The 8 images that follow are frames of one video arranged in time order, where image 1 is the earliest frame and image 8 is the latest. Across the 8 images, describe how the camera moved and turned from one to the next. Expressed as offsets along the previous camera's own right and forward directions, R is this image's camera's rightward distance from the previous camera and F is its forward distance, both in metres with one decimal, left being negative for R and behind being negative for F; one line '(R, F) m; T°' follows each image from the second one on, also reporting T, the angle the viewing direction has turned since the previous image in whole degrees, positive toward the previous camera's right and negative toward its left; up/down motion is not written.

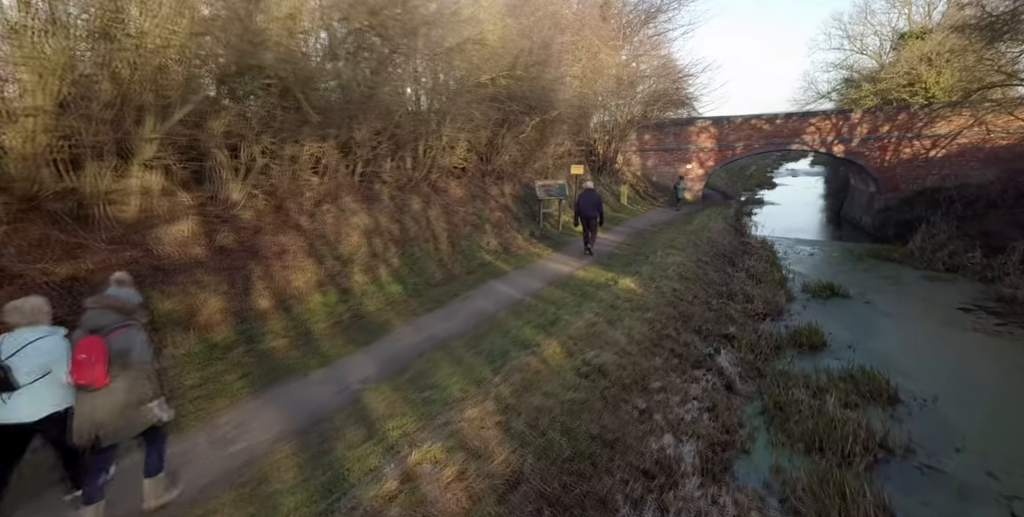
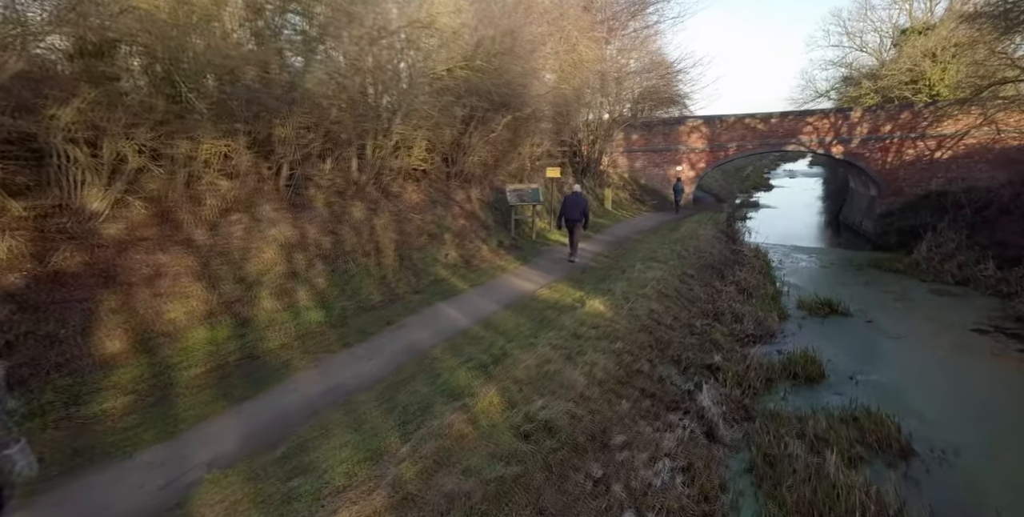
(+0.7, +1.3) m; 0°
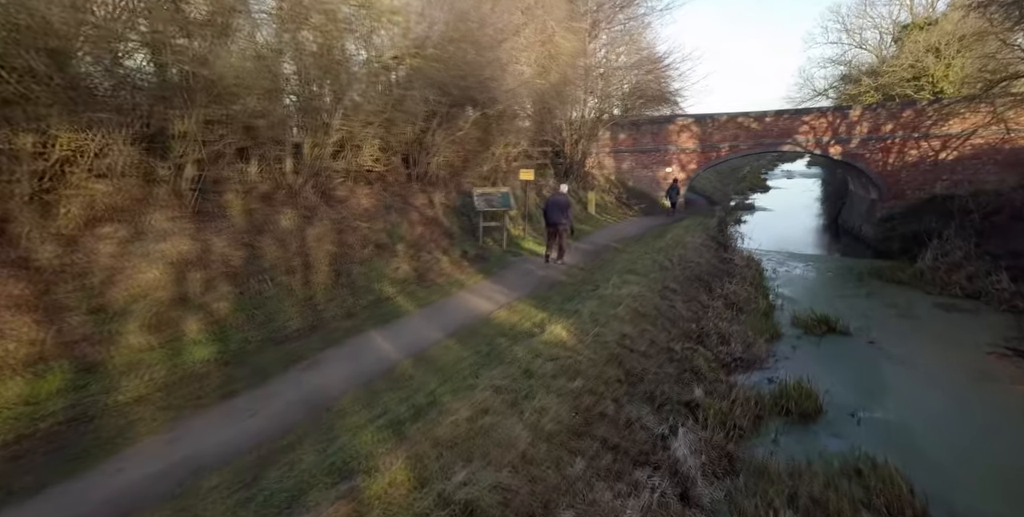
(+0.7, +1.2) m; 0°
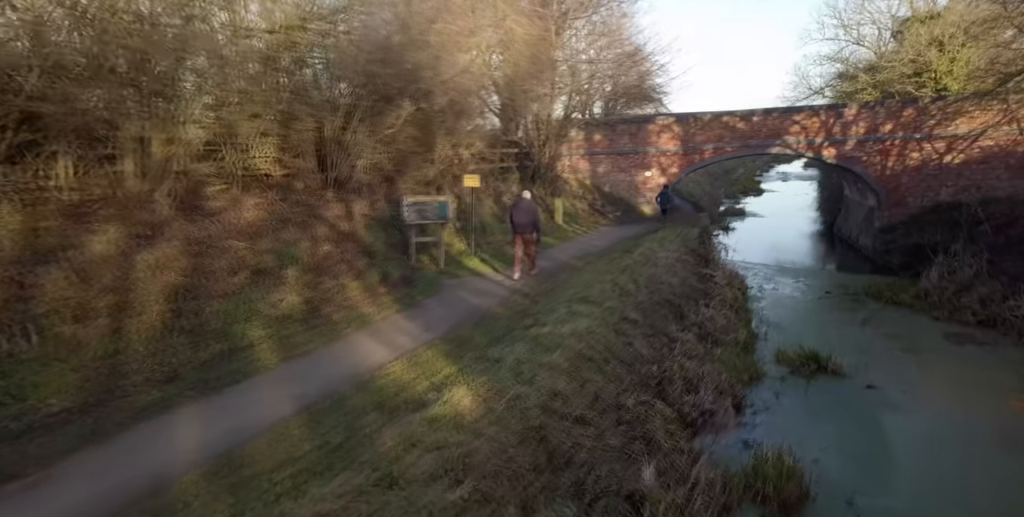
(+1.2, +1.8) m; +1°
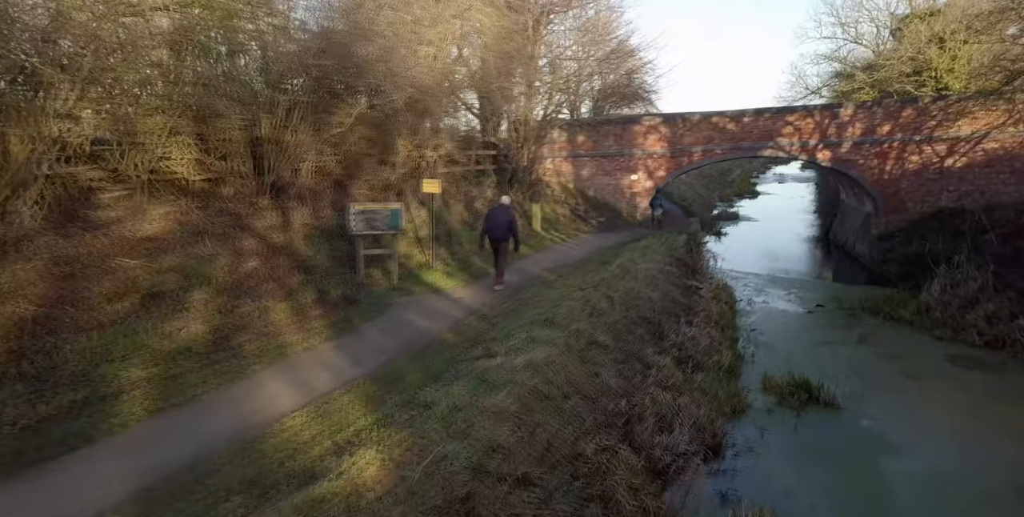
(+0.7, +1.0) m; 0°
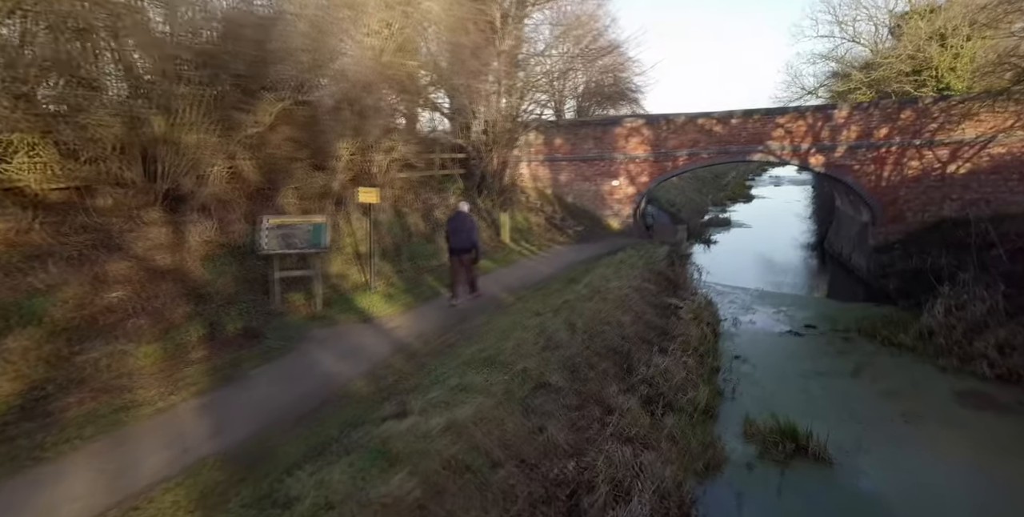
(+0.8, +1.3) m; +1°
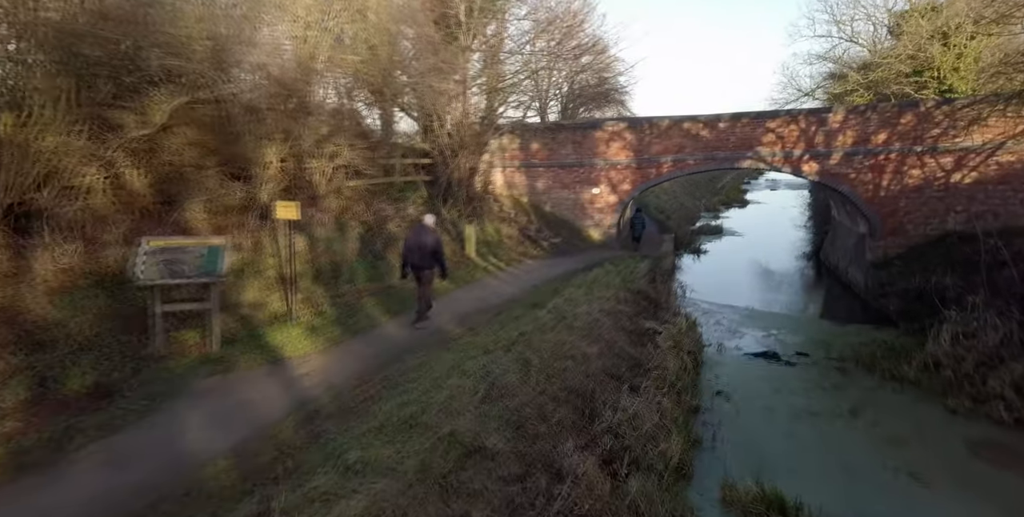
(+0.8, +1.3) m; +1°
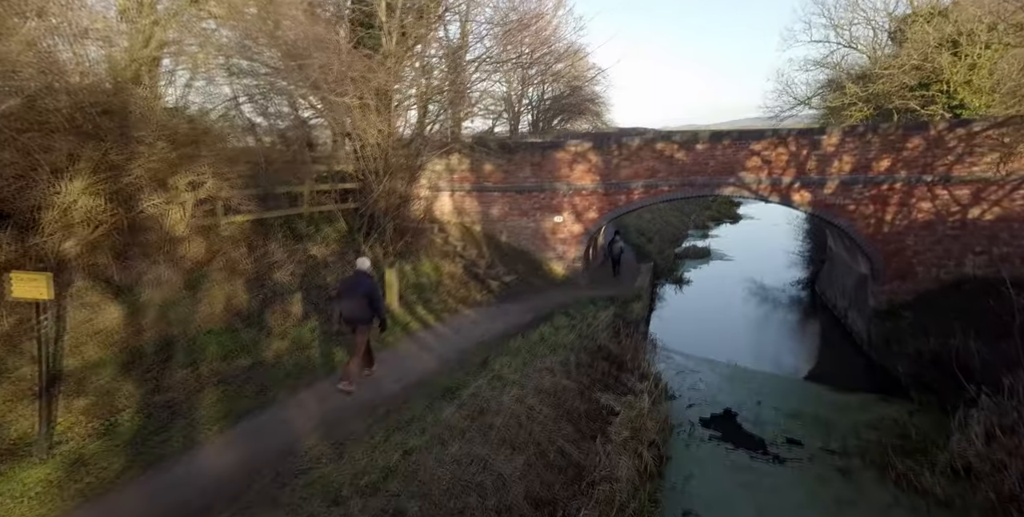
(+1.3, +2.4) m; +1°
